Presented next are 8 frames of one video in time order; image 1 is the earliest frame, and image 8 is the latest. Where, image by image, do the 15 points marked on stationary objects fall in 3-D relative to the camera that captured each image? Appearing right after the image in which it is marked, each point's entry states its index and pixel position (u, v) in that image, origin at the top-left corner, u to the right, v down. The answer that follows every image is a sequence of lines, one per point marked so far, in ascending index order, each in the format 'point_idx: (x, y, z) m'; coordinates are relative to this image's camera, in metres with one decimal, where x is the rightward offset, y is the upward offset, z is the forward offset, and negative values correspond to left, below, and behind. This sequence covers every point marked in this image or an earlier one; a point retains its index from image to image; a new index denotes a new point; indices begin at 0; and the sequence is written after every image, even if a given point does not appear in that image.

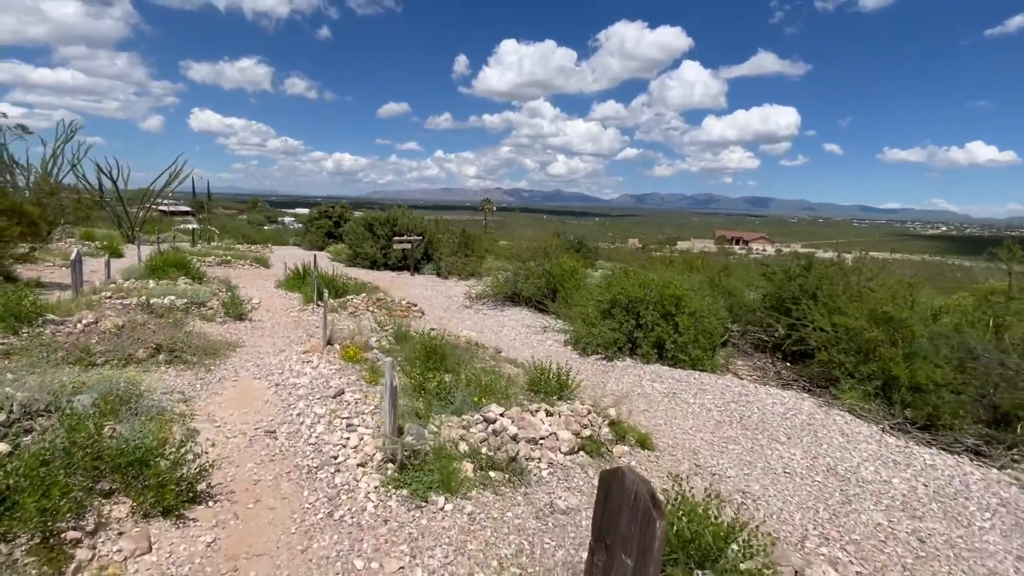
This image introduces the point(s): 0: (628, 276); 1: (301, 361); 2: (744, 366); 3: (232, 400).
0: (+2.5, +0.2, +10.2) m
1: (-3.0, -1.0, +6.9) m
2: (+4.7, -1.6, +9.8) m
3: (-3.2, -1.3, +5.4) m
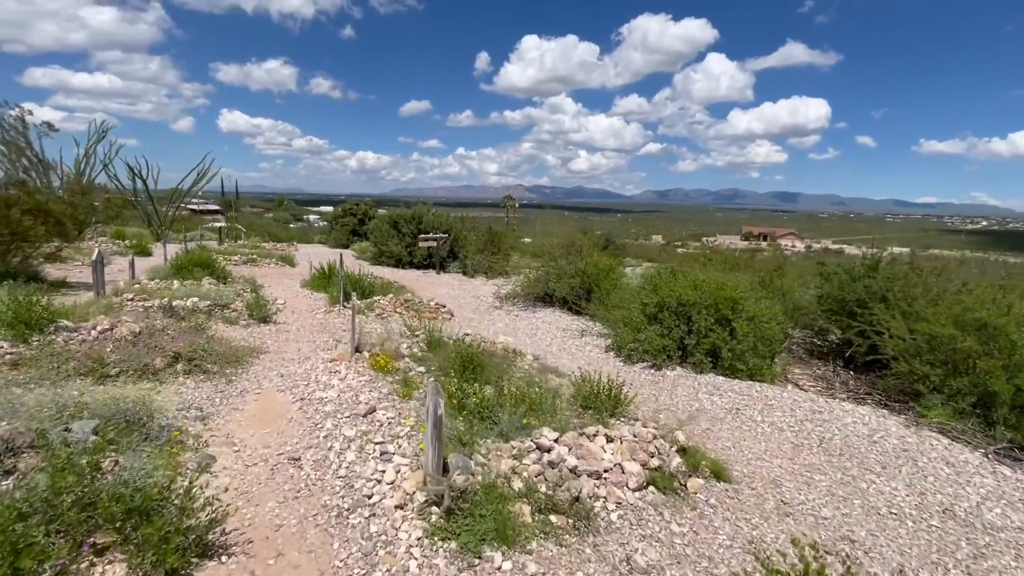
0: (+3.2, +0.2, +9.4) m
1: (-2.4, -1.1, +6.3) m
2: (+5.4, -1.6, +8.9) m
3: (-2.6, -1.3, +4.9) m
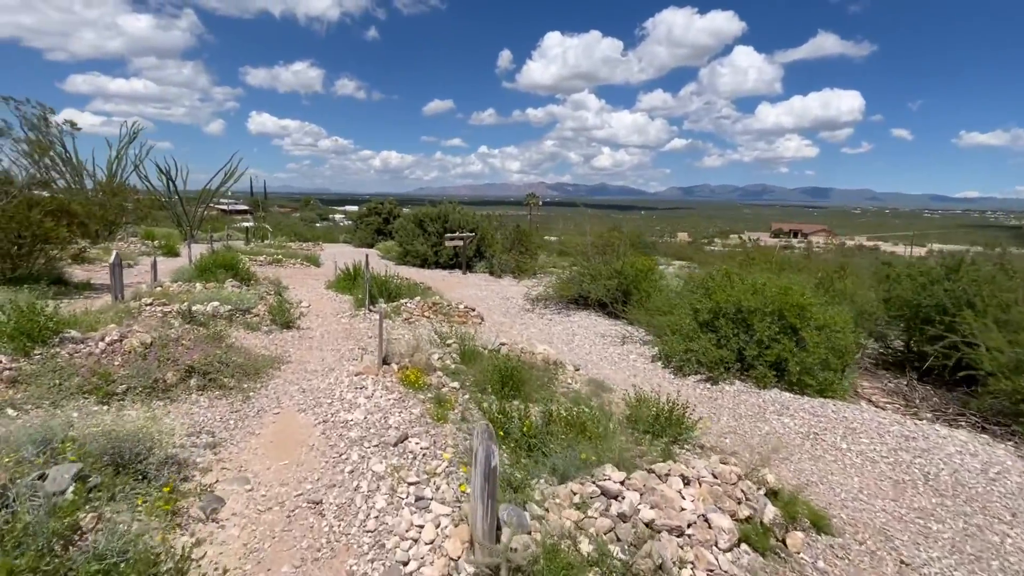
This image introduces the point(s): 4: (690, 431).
0: (+3.9, +0.1, +8.5) m
1: (-1.9, -1.2, +5.7) m
2: (+6.0, -1.7, +7.9) m
3: (-2.2, -1.4, +4.3) m
4: (+1.9, -1.5, +5.1) m
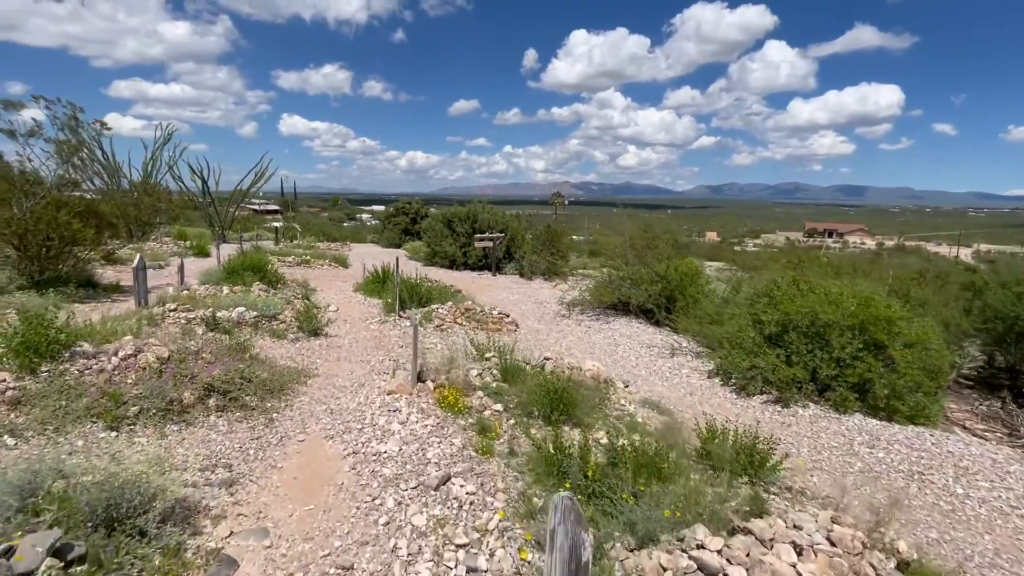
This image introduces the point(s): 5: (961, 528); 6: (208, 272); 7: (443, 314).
0: (+4.5, 0.0, +7.7) m
1: (-1.3, -1.3, +5.1) m
2: (+6.6, -1.8, +7.0) m
3: (-1.7, -1.5, +3.8) m
4: (+2.4, -1.6, +4.3) m
5: (+3.7, -2.0, +4.0) m
6: (-7.9, +0.4, +12.5) m
7: (-1.4, -0.6, +10.0) m
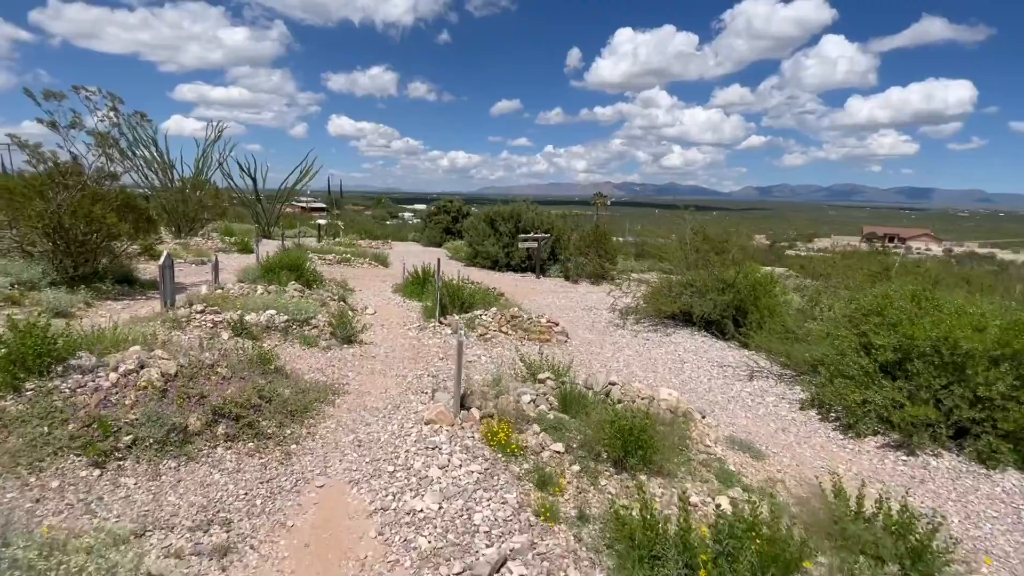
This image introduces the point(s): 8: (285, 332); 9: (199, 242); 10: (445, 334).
0: (+5.3, -0.2, +6.3) m
1: (-0.8, -1.4, +4.3) m
2: (+7.3, -2.1, +5.4) m
3: (-1.3, -1.6, +2.9) m
4: (+2.8, -1.8, +3.2) m
5: (+4.2, -2.2, +2.7) m
6: (-6.7, +0.5, +12.1) m
7: (-0.5, -0.6, +9.1) m
8: (-3.4, -0.6, +7.3) m
9: (-12.3, +1.8, +19.0) m
10: (-1.2, -0.8, +8.5) m
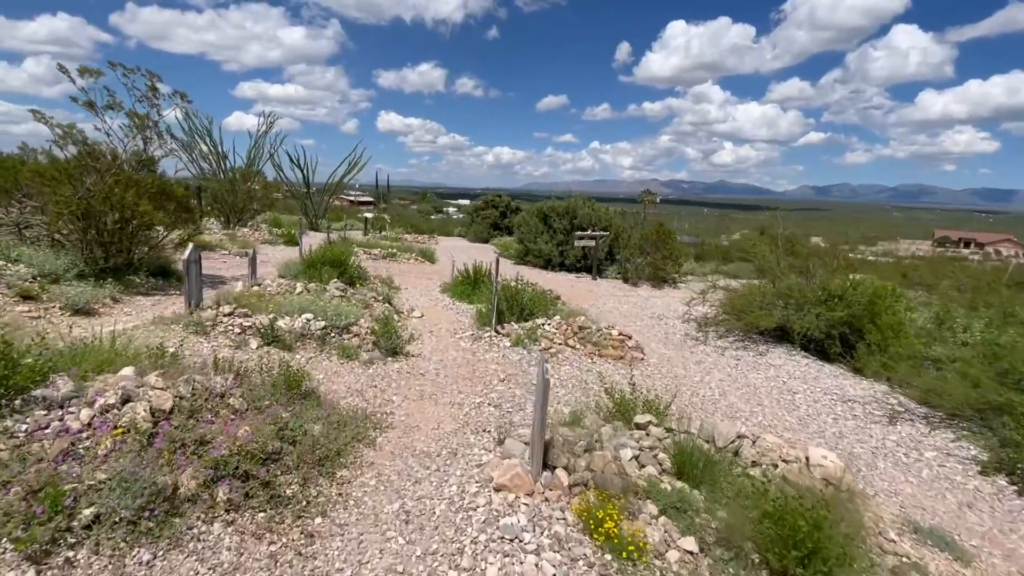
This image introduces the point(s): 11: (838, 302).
0: (+6.2, -0.5, +4.5) m
1: (-0.1, -1.5, +3.0) m
2: (+8.0, -2.4, +3.5) m
3: (-0.7, -1.7, +1.7) m
4: (+3.4, -2.1, +1.6) m
5: (+4.7, -2.5, +1.1) m
6: (-5.3, +0.6, +11.3) m
7: (+0.6, -0.7, +7.8) m
8: (-2.5, -0.7, +6.2) m
9: (-10.3, +2.1, +18.6) m
10: (-0.1, -0.9, +7.3) m
11: (+6.1, -0.2, +9.0) m
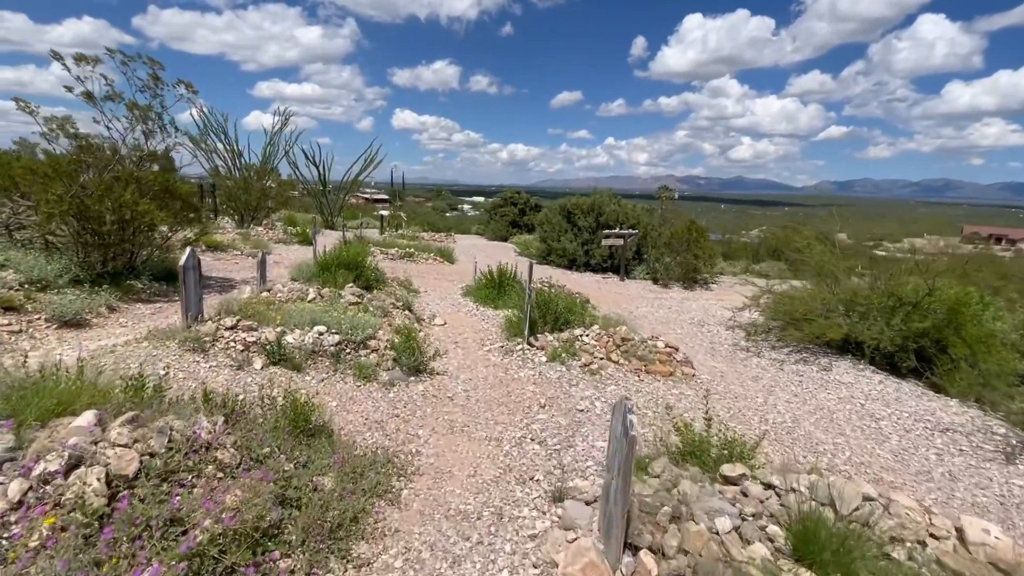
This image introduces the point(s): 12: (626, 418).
0: (+6.6, -0.6, +3.5) m
1: (+0.3, -1.6, +2.2) m
2: (+8.4, -2.6, +2.5) m
3: (-0.4, -1.8, +0.9) m
4: (+3.7, -2.2, +0.7) m
5: (+5.0, -2.6, +0.1) m
6: (-4.7, +0.5, +10.6) m
7: (+1.1, -0.8, +7.0) m
8: (-2.0, -0.8, +5.5) m
9: (-9.4, +2.1, +18.1) m
10: (+0.4, -1.0, +6.5) m
11: (+6.6, -0.4, +7.9) m
12: (+0.6, -1.1, +3.2) m
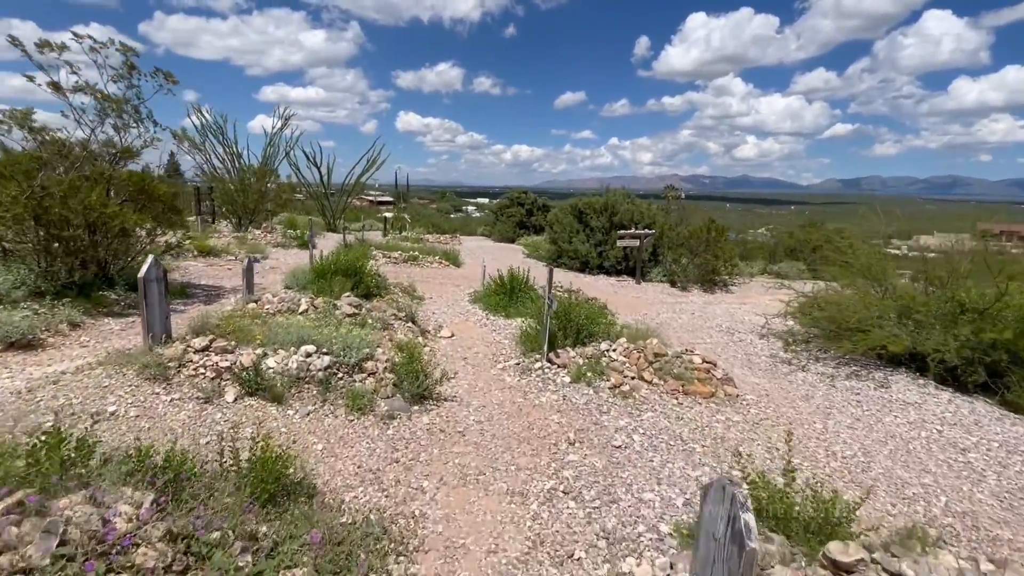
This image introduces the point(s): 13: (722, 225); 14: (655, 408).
0: (+6.8, -0.7, +2.6) m
1: (+0.4, -1.7, +1.3) m
2: (+8.6, -2.6, +1.5) m
3: (-0.2, -2.0, 0.0) m
4: (+3.9, -2.3, -0.2) m
5: (+5.2, -2.7, -0.8) m
6: (-4.4, +0.3, +9.8) m
7: (+1.4, -1.0, +6.1) m
8: (-1.8, -0.9, +4.6) m
9: (-9.1, +1.9, +17.3) m
10: (+0.6, -1.1, +5.6) m
11: (+6.8, -0.4, +7.0) m
12: (+0.8, -1.2, +2.3) m
13: (+7.3, +2.2, +16.8) m
14: (+1.6, -1.3, +5.3) m
